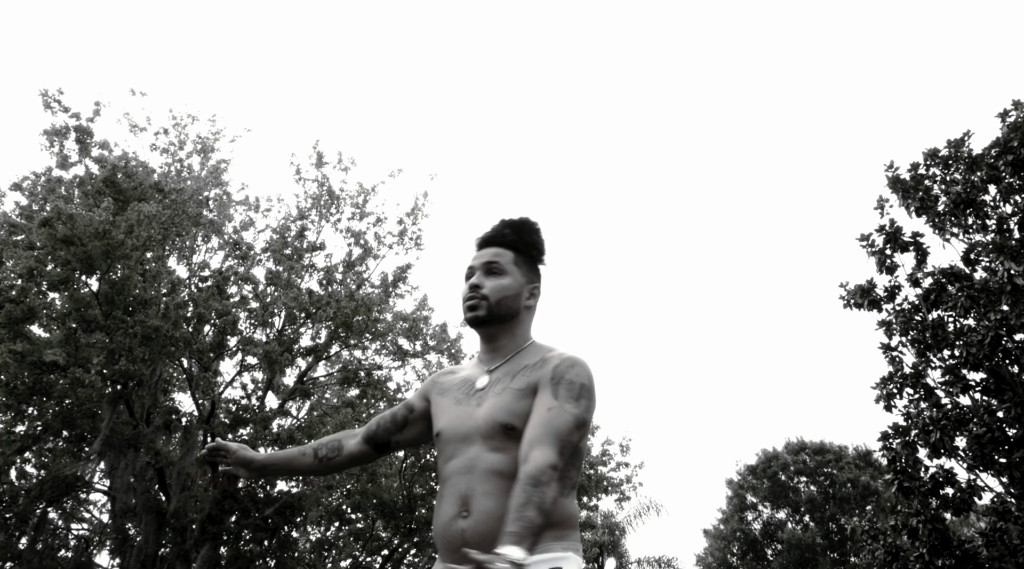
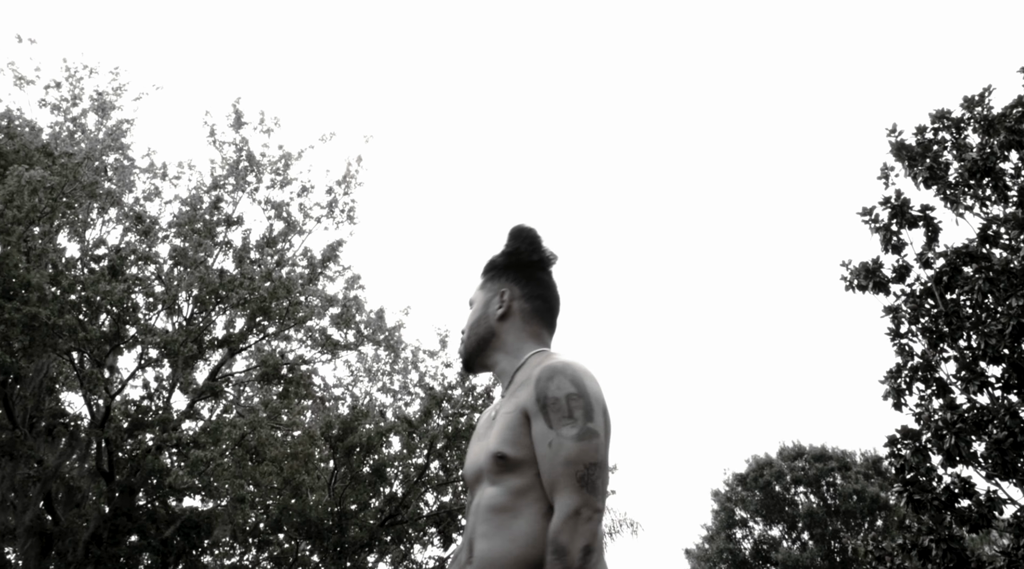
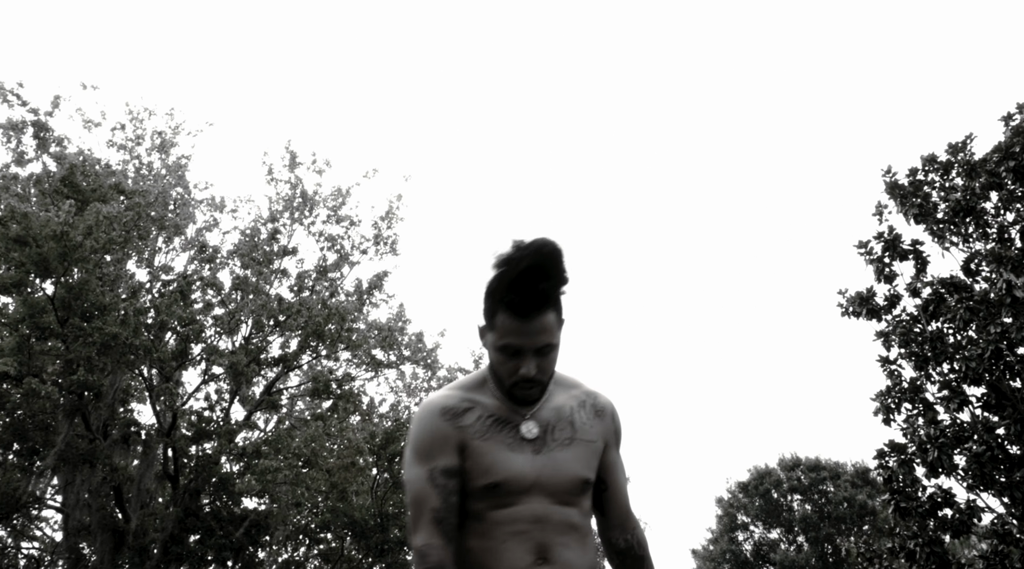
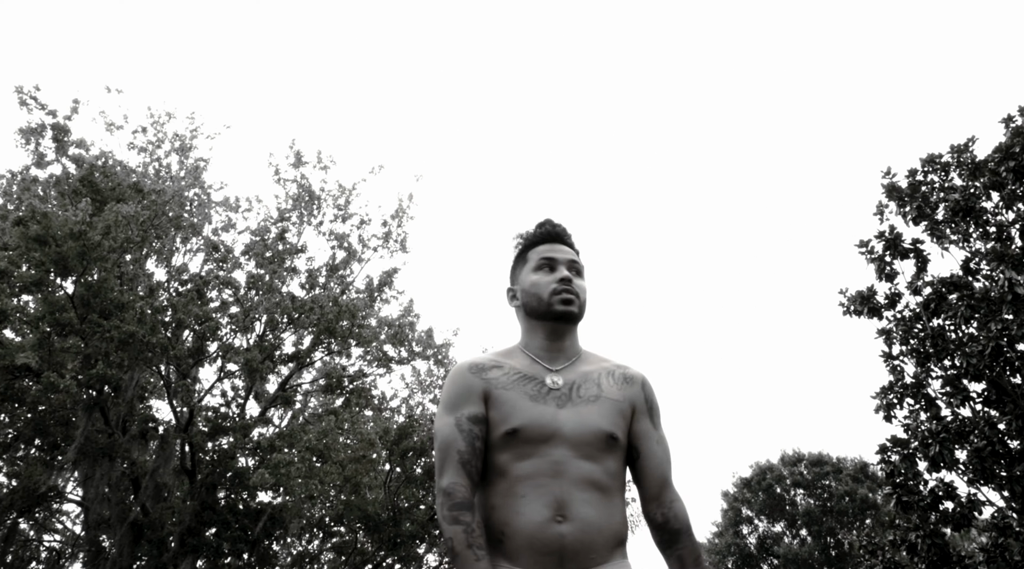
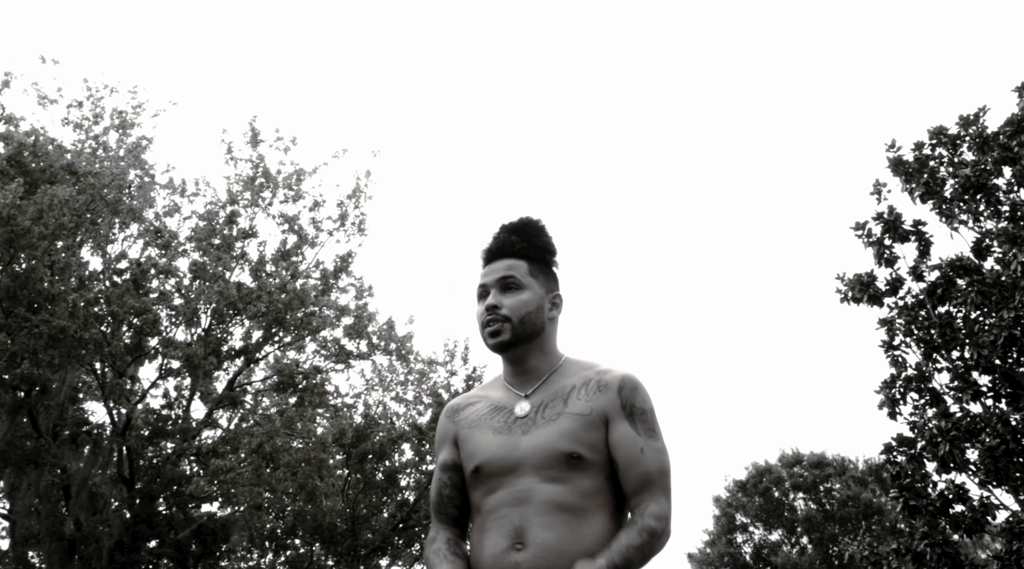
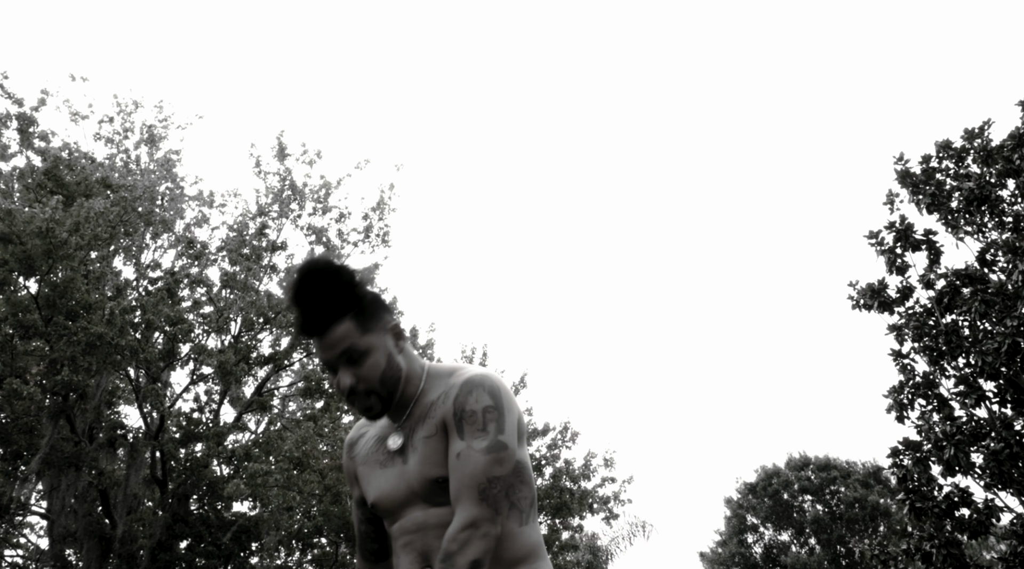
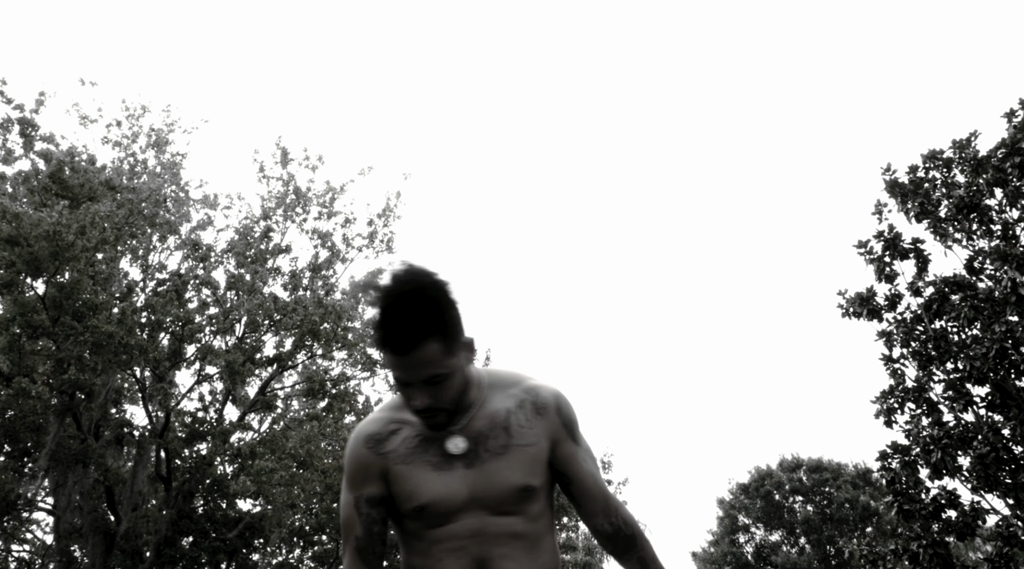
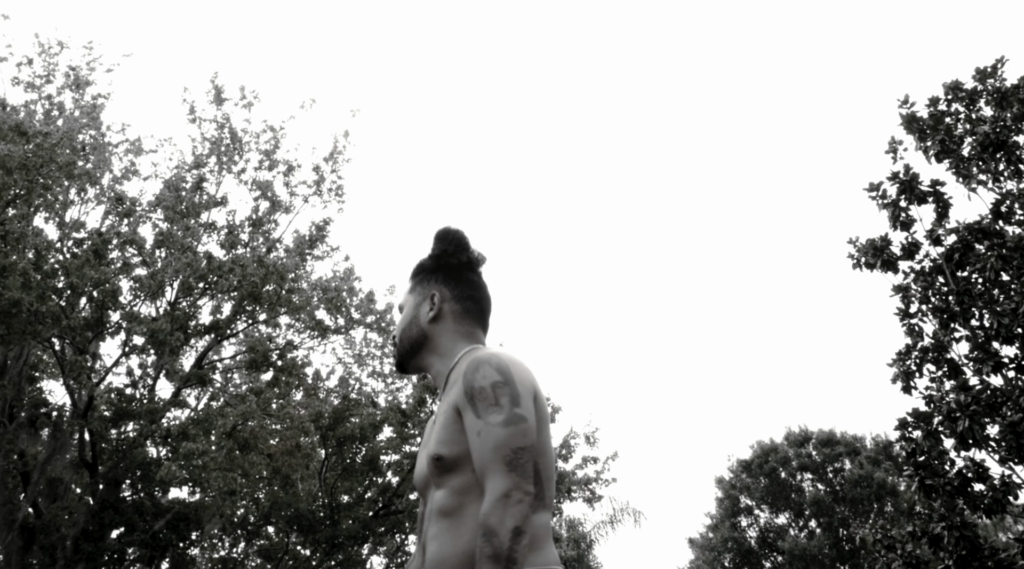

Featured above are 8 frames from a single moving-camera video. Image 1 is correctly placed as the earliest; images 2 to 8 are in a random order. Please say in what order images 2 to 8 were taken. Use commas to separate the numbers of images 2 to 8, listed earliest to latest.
4, 3, 7, 6, 5, 2, 8
